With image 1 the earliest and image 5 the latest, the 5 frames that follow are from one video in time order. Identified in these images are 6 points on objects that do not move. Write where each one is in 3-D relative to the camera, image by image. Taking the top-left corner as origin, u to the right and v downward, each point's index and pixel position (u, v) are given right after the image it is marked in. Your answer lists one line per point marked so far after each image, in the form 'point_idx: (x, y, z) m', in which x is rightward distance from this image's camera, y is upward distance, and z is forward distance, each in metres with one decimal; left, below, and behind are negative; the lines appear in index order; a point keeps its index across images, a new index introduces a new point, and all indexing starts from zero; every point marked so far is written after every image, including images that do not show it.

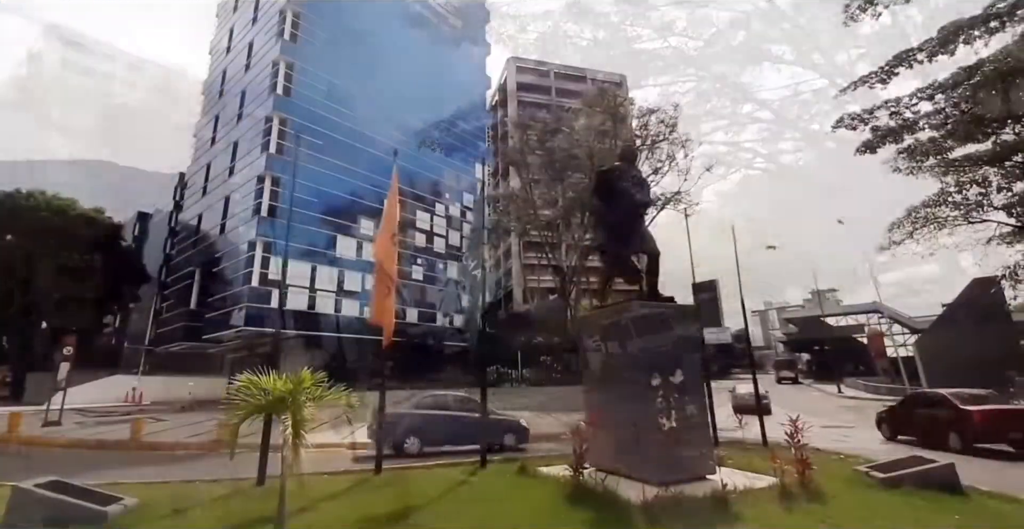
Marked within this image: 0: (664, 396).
0: (+2.2, -1.9, +8.1) m
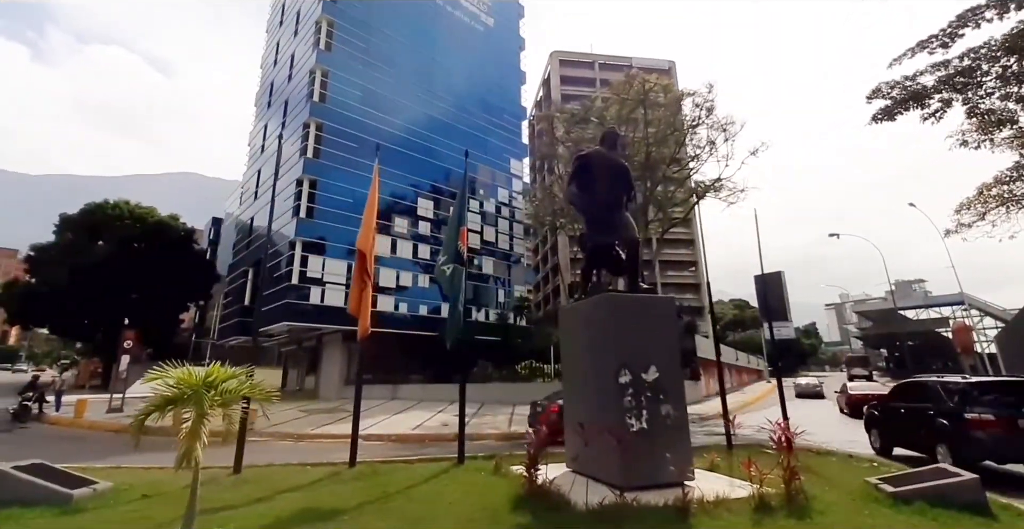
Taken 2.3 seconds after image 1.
0: (+1.7, -1.8, +7.8) m
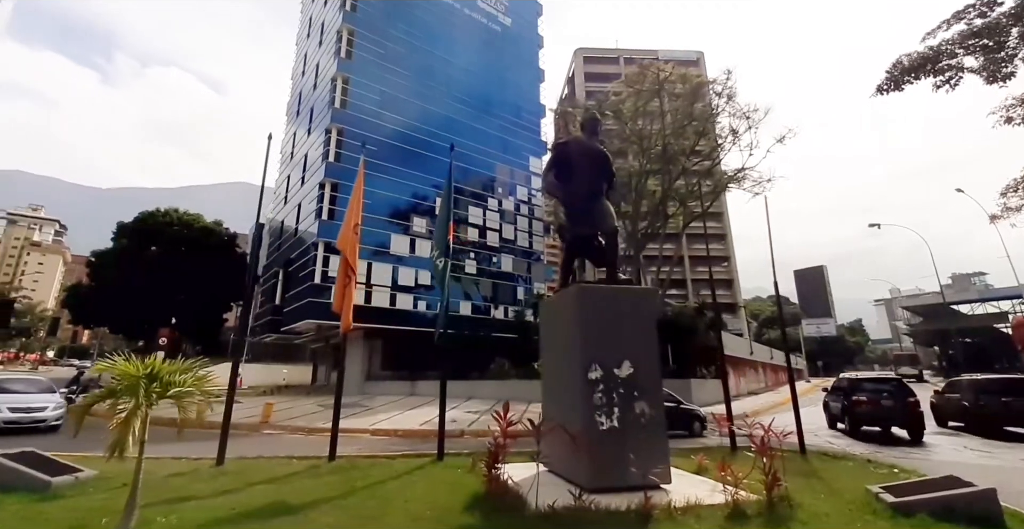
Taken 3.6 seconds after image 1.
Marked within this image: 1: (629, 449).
0: (+1.3, -1.7, +7.5) m
1: (+1.5, -2.5, +7.4) m
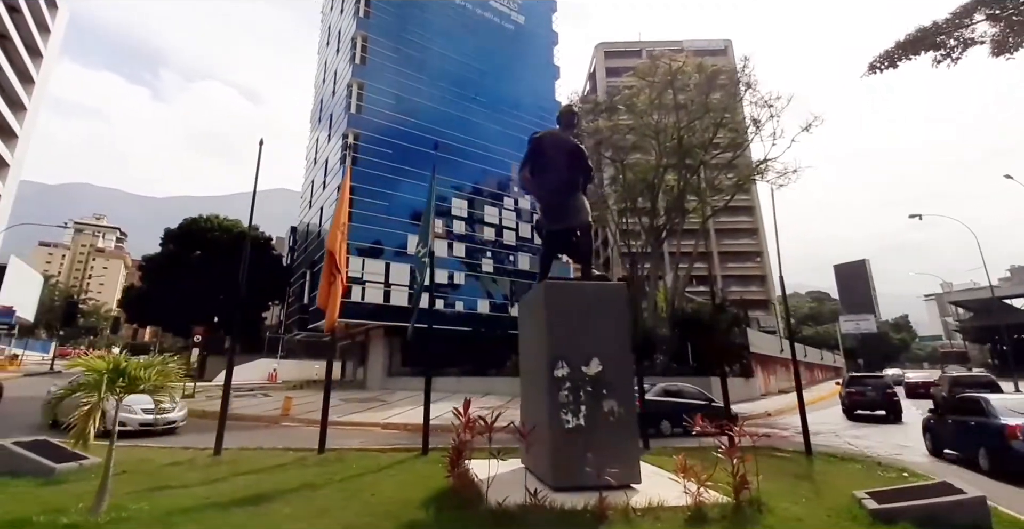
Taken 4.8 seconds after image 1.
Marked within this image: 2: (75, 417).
0: (+0.8, -1.7, +7.6) m
1: (+1.1, -2.5, +7.4) m
2: (-4.6, -1.6, +5.7) m
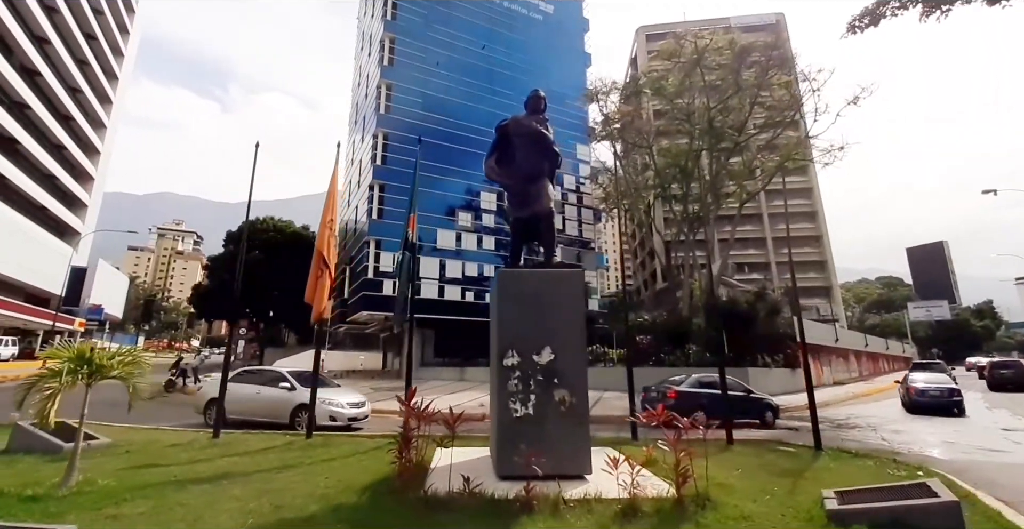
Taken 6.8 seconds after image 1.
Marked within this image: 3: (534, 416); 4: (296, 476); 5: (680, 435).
0: (+0.1, -1.6, +7.5) m
1: (+0.4, -2.3, +7.3) m
2: (-5.5, -1.6, +6.5) m
3: (+0.3, -2.1, +7.4) m
4: (-2.9, -2.9, +7.5) m
5: (+2.0, -2.1, +6.6) m
